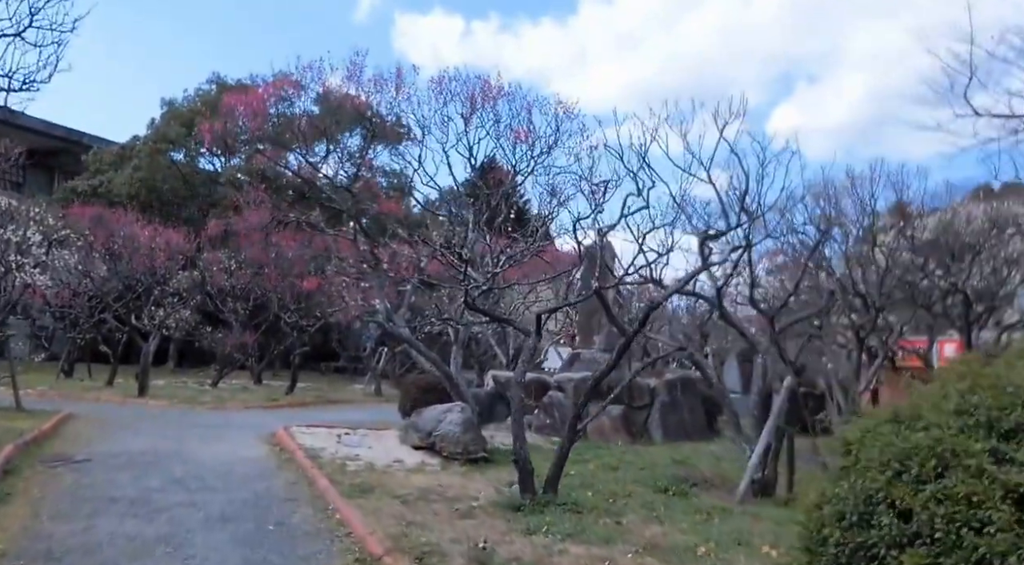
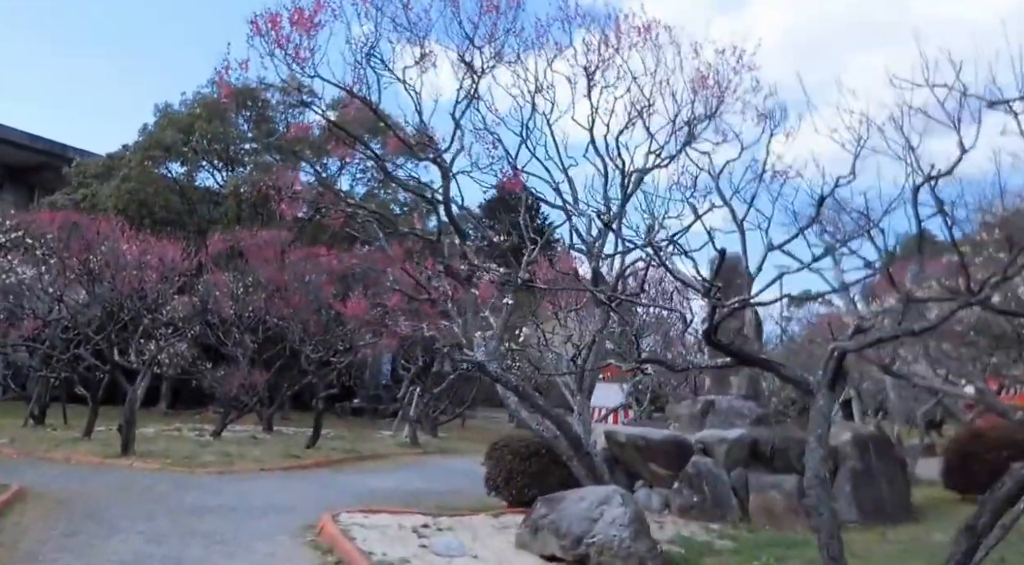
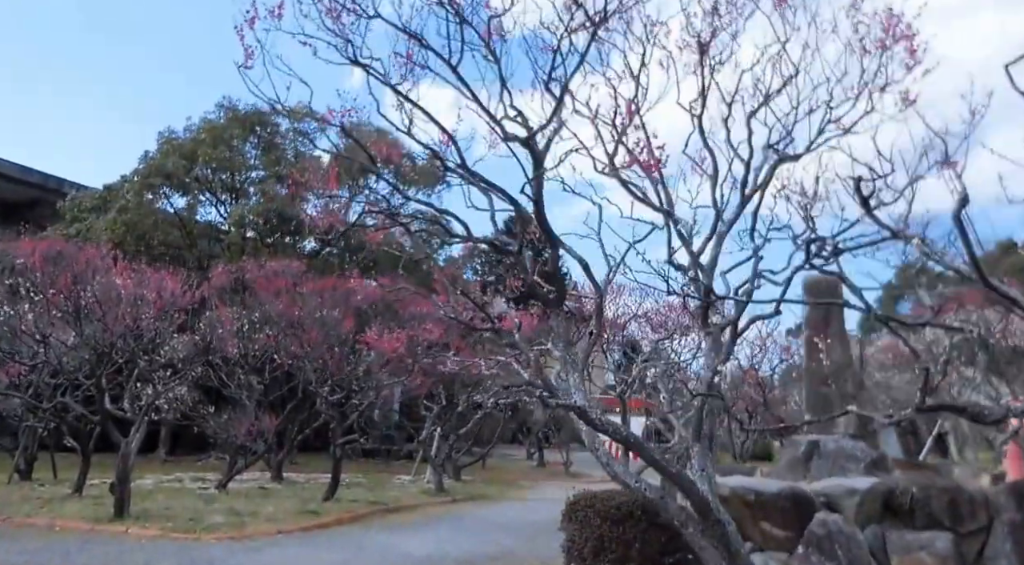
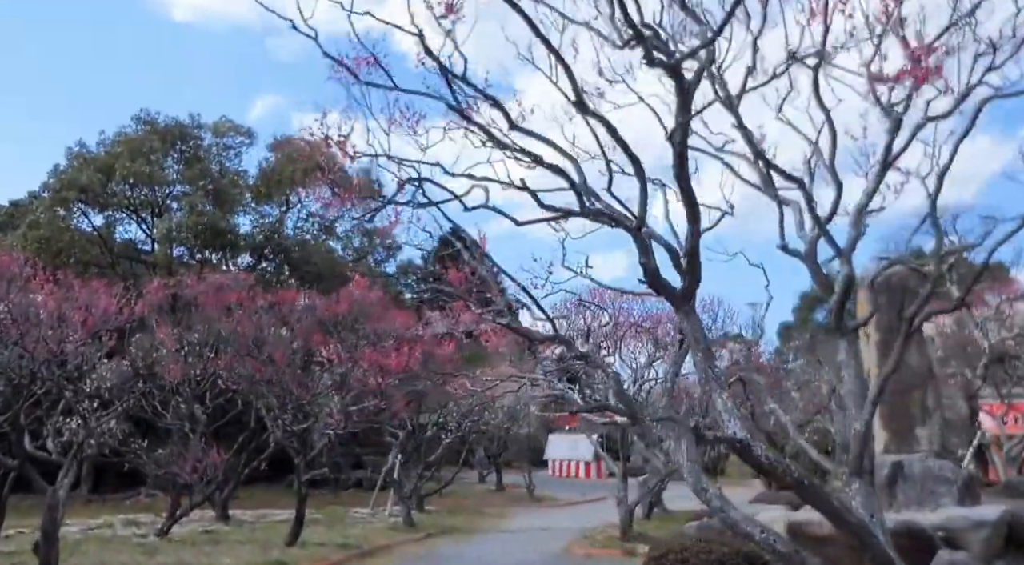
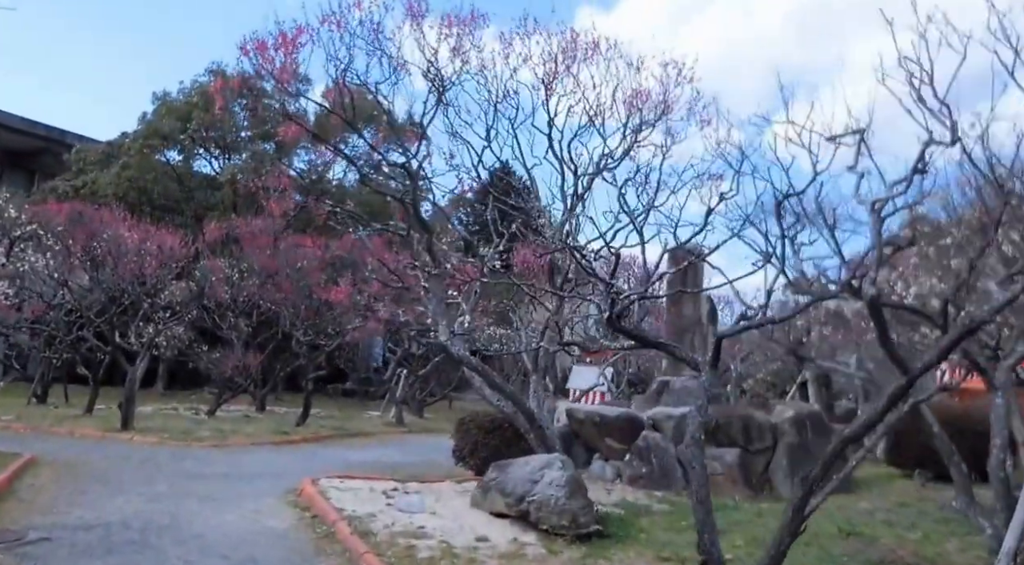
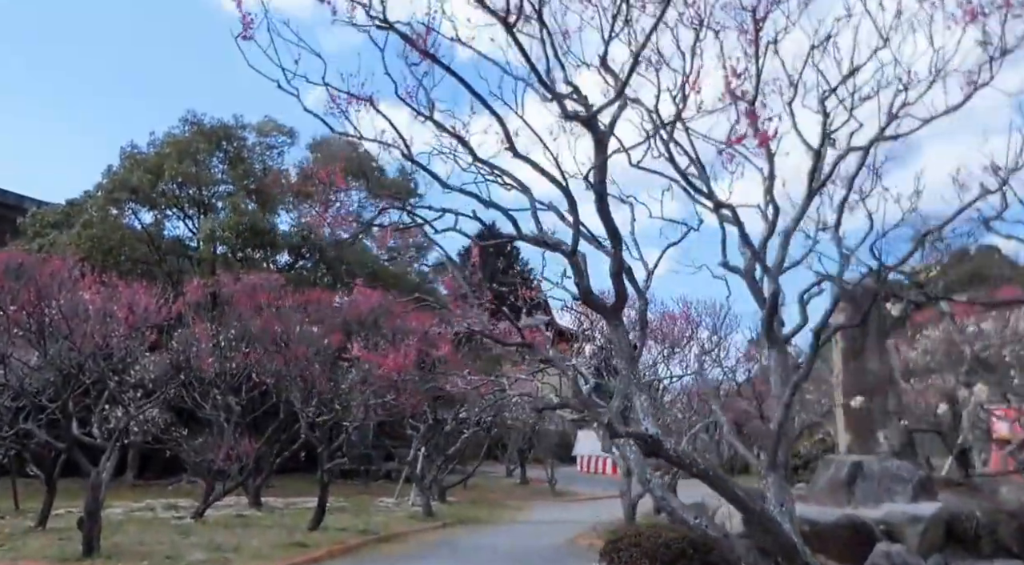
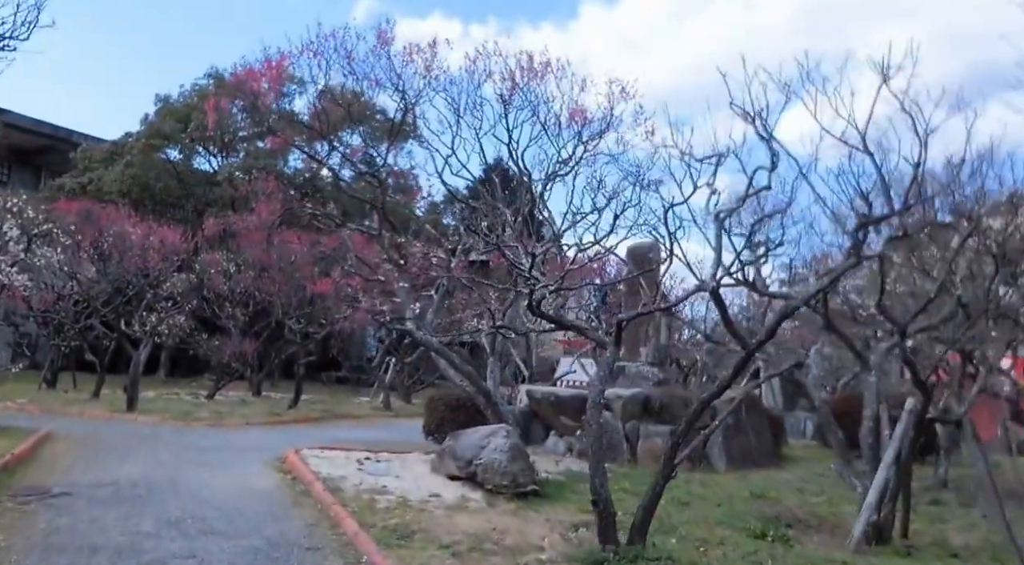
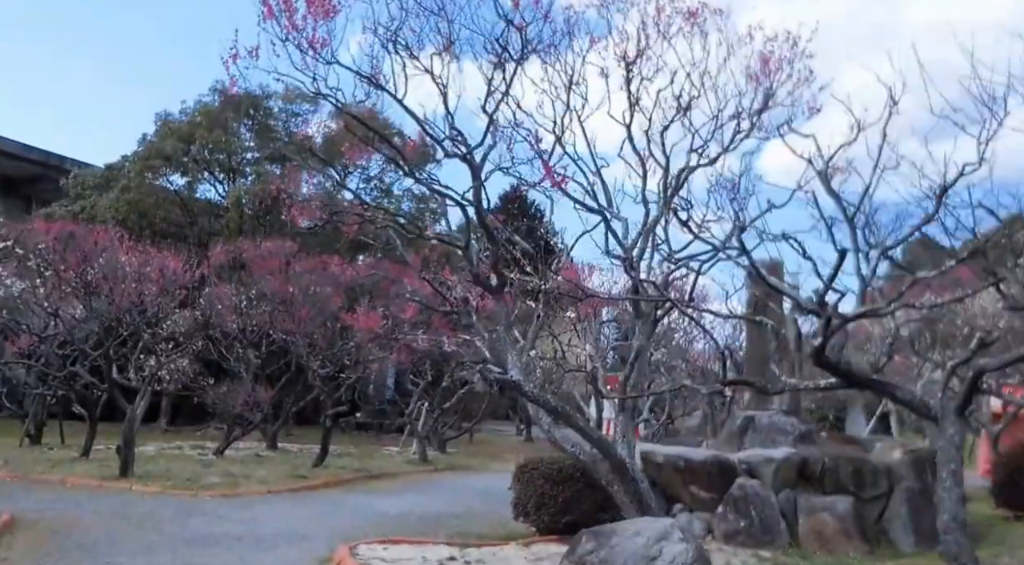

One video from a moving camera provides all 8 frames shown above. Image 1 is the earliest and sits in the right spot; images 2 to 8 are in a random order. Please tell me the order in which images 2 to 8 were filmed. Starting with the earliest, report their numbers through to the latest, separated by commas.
7, 5, 2, 8, 3, 6, 4
